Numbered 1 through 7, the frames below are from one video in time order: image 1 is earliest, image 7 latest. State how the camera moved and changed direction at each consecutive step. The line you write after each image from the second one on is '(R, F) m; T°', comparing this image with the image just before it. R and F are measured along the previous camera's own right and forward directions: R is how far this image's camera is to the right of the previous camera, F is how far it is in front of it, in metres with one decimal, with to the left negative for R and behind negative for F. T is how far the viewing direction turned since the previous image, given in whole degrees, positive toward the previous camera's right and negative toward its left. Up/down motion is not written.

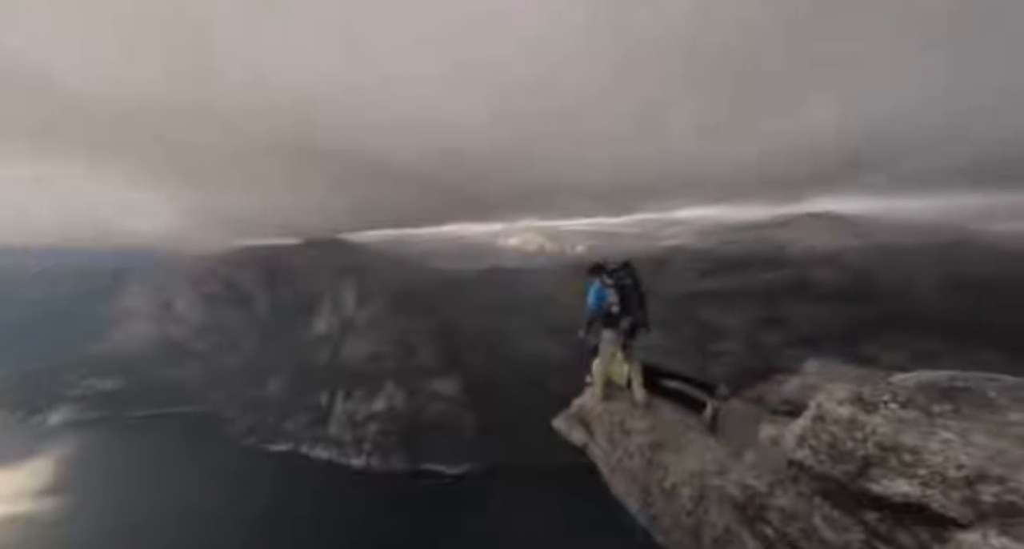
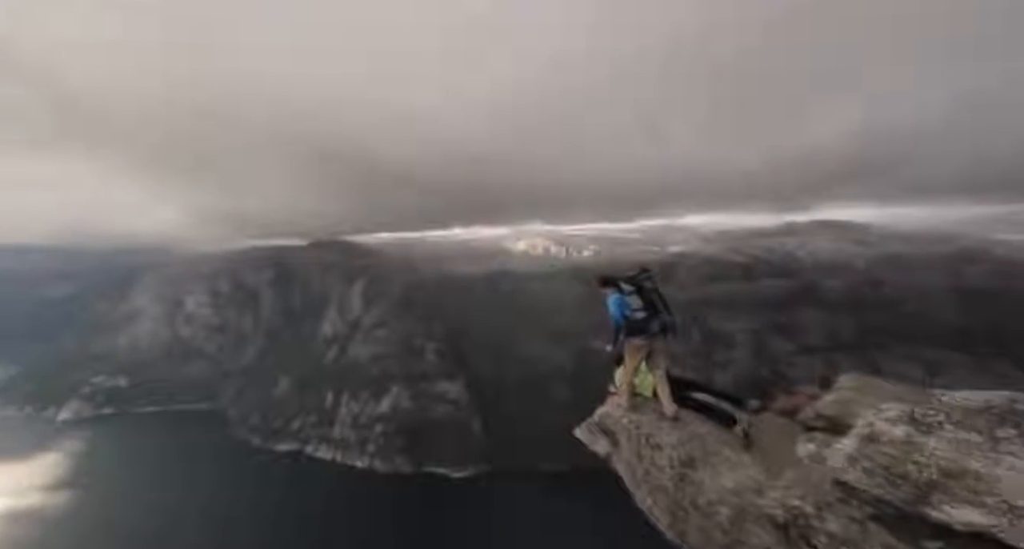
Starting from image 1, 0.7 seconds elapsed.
(-6.0, +2.3) m; -1°
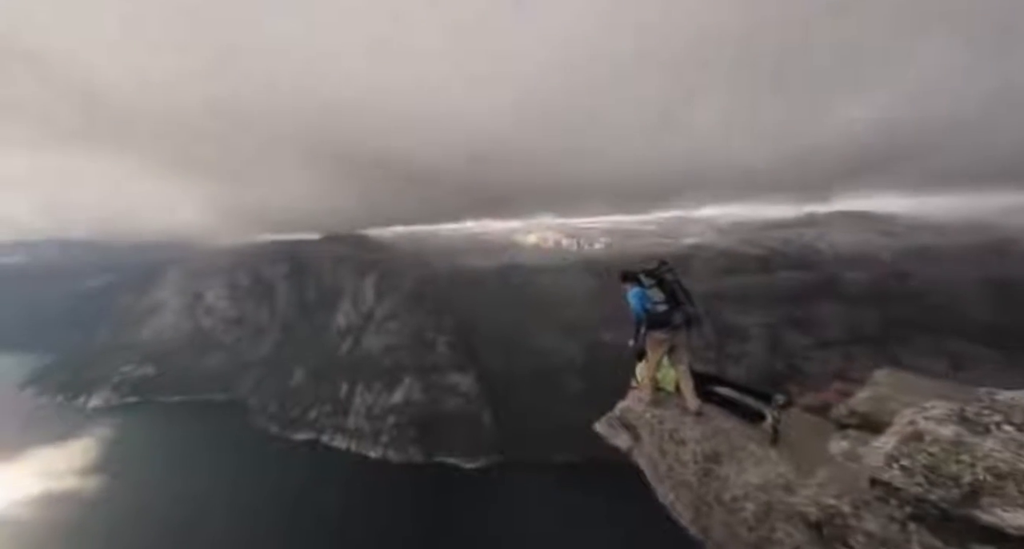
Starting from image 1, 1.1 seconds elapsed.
(-2.4, +1.4) m; -2°
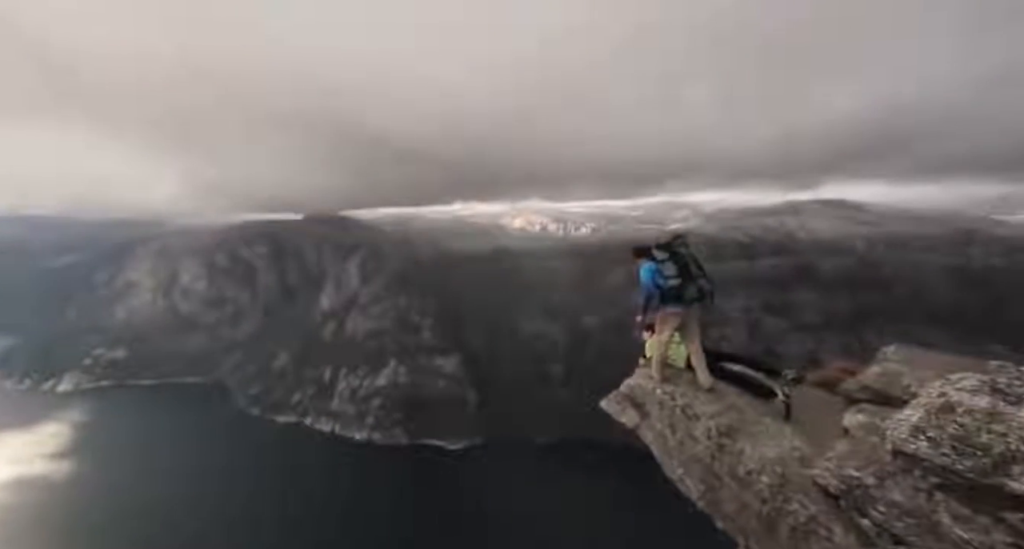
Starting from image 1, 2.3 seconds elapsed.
(-2.3, +3.2) m; +2°
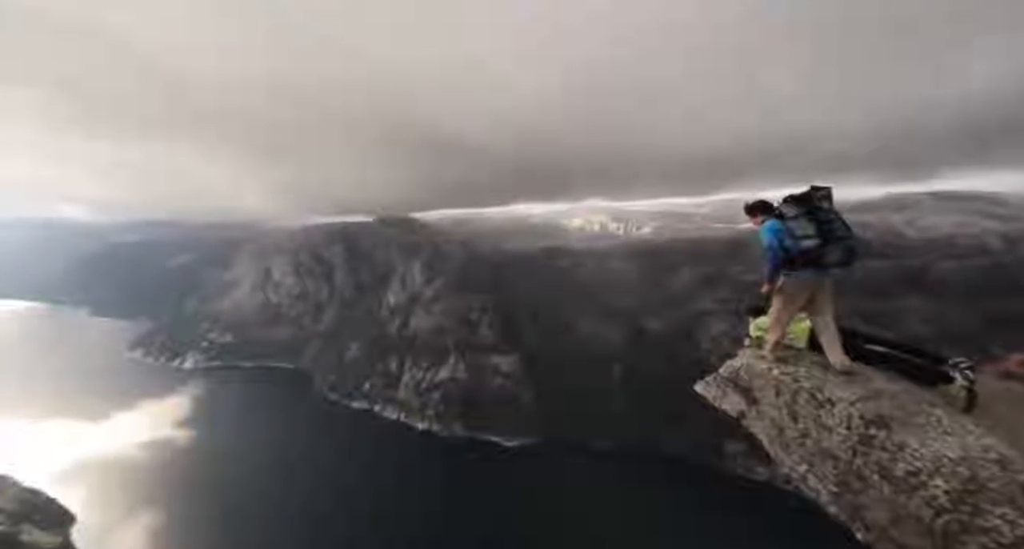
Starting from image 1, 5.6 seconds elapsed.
(-9.5, -7.9) m; -8°
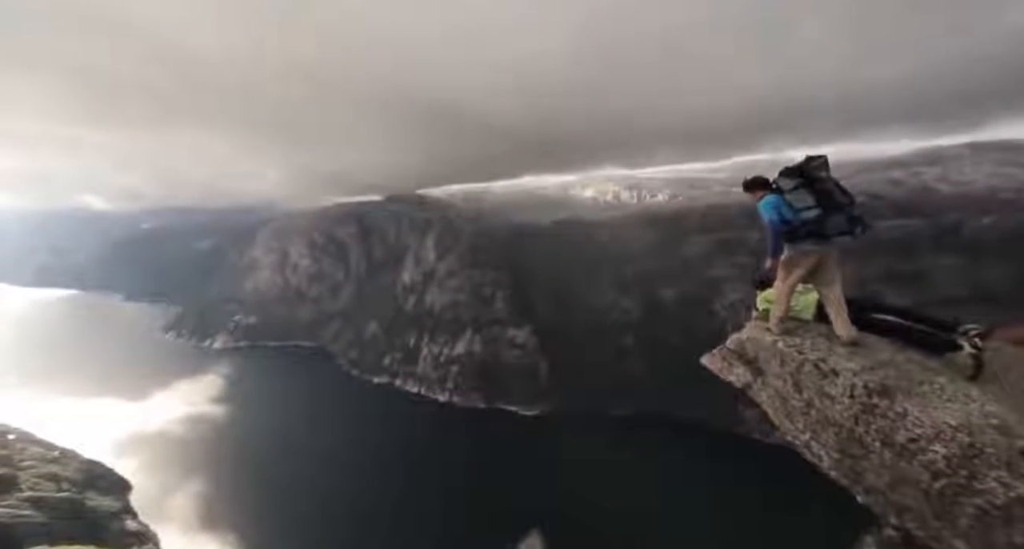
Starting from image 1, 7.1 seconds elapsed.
(+5.2, -8.7) m; -2°
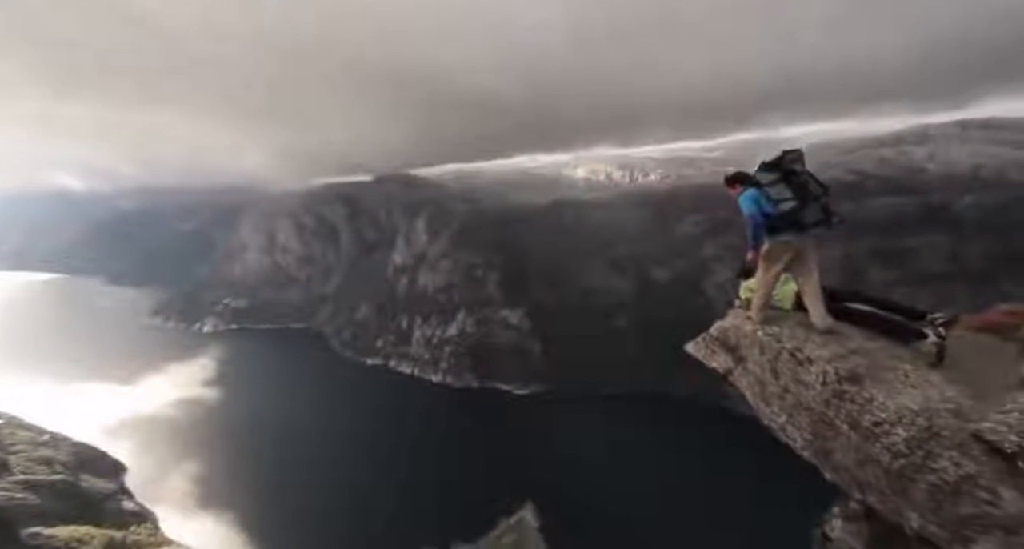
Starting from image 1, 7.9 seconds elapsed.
(+1.4, -0.2) m; +1°
